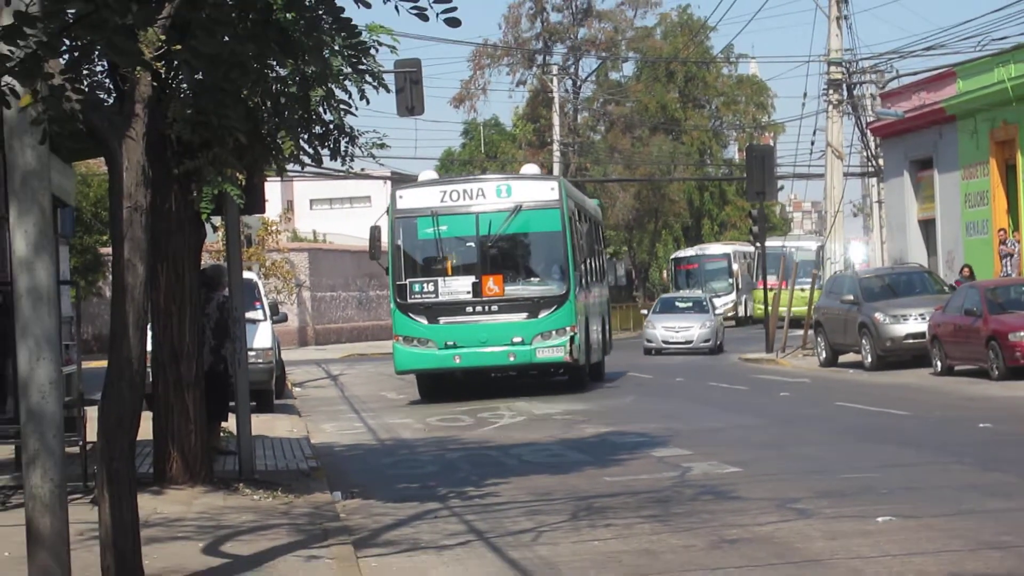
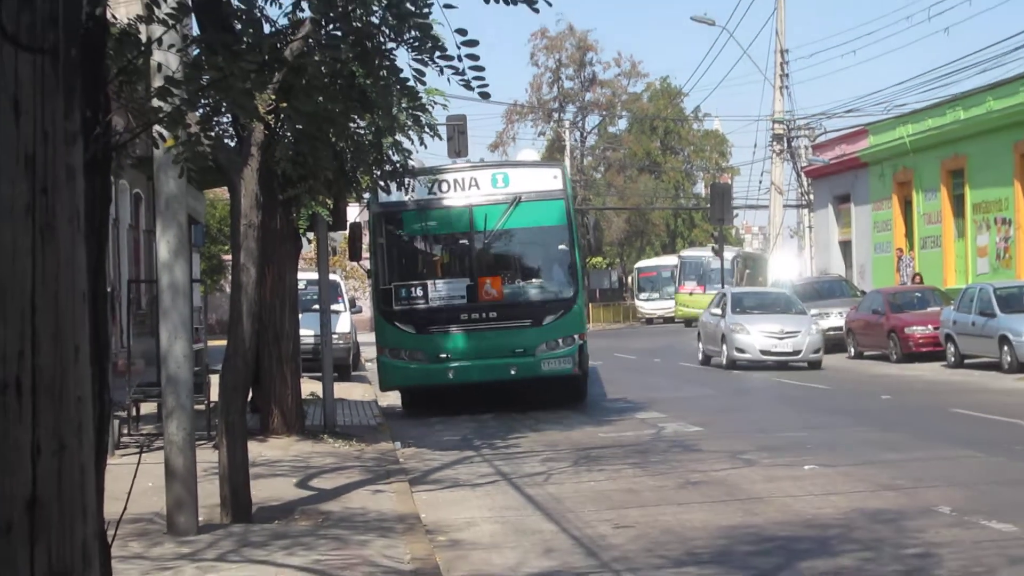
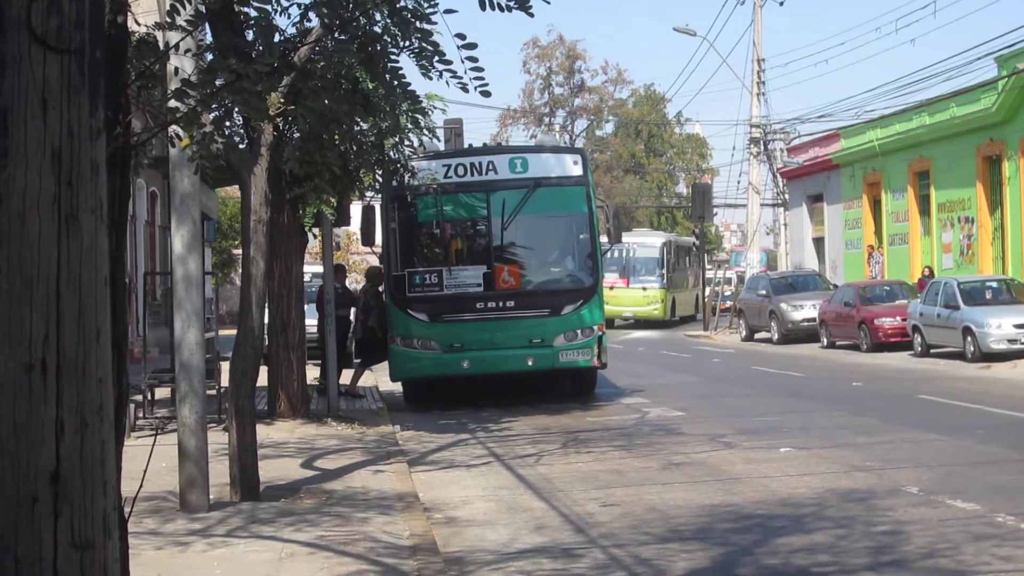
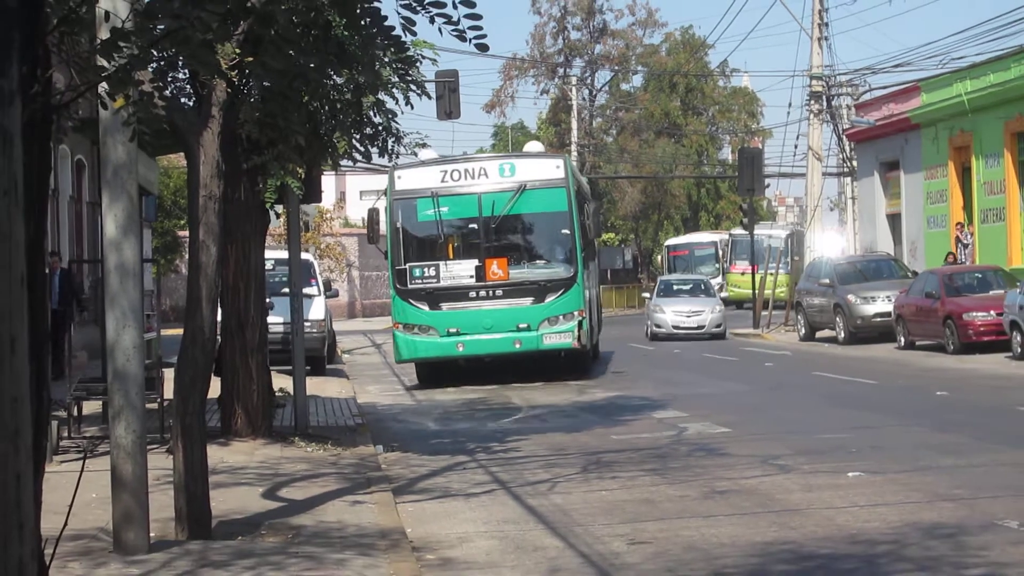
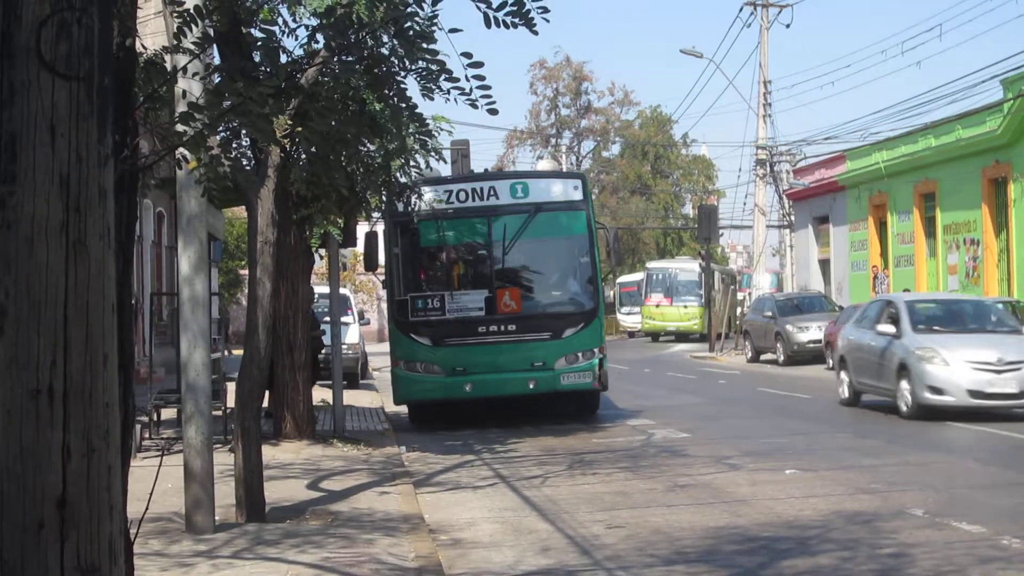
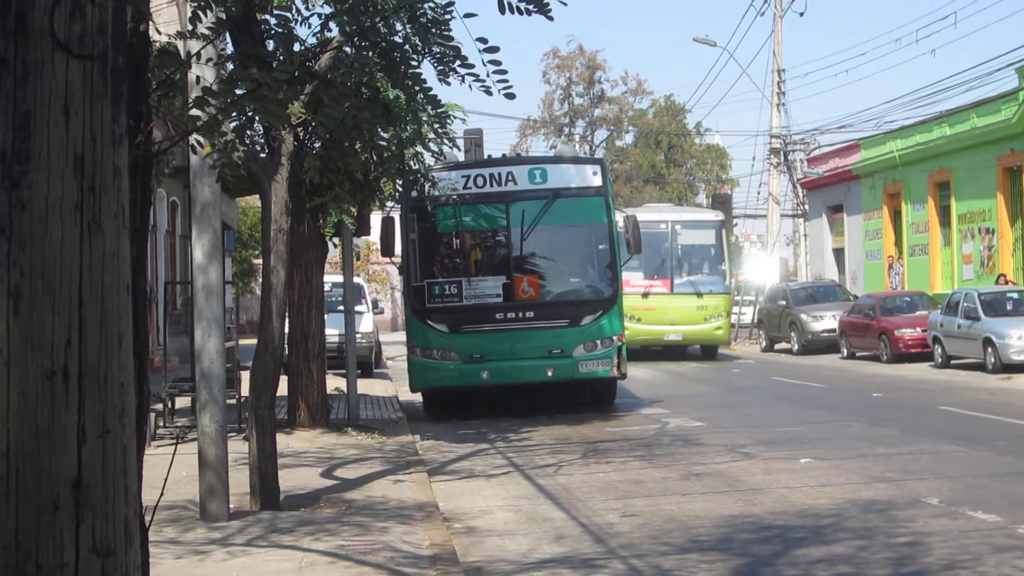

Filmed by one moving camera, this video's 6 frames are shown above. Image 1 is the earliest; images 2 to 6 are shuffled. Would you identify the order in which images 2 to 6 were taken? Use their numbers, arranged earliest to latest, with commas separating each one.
4, 2, 5, 3, 6
